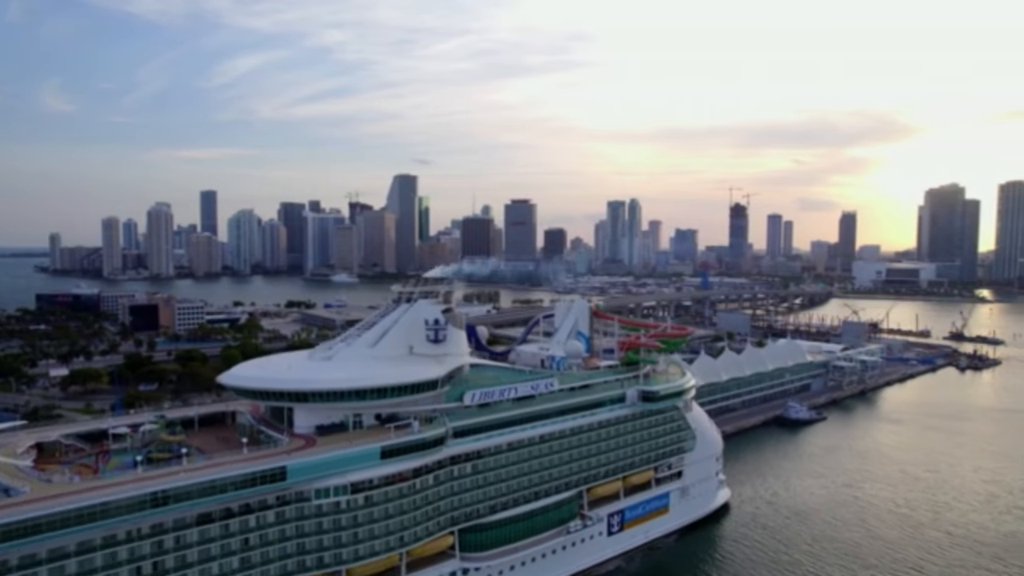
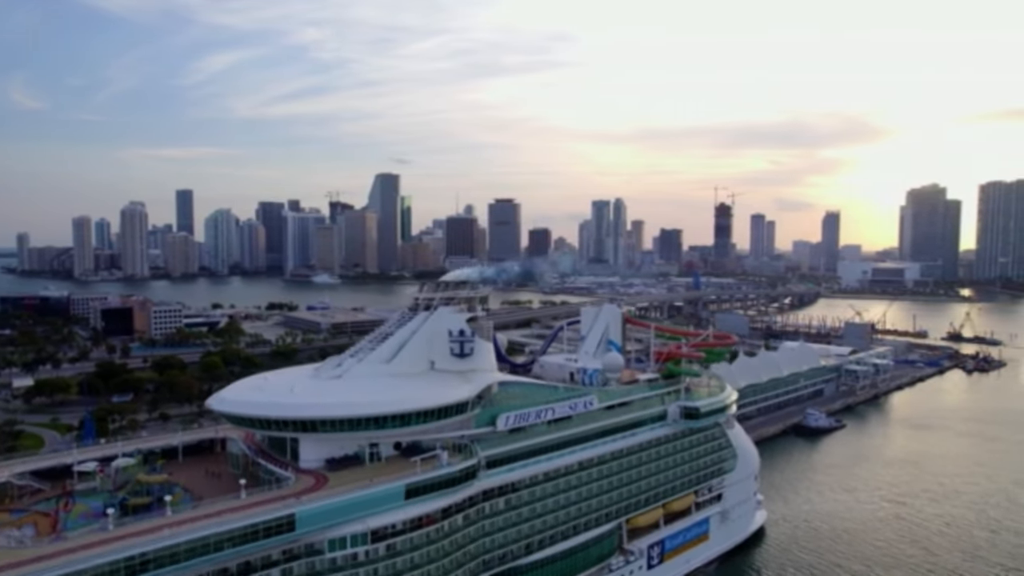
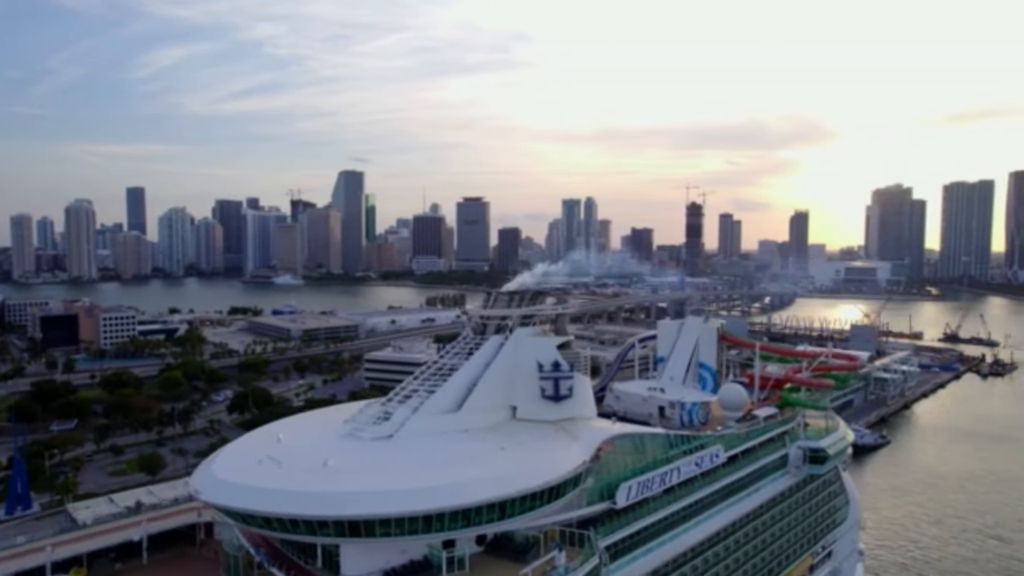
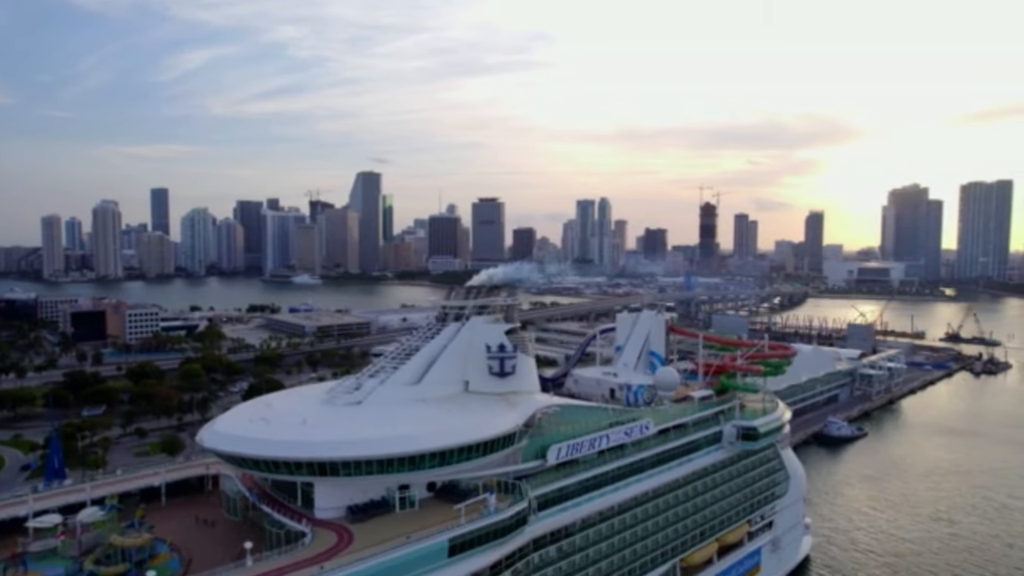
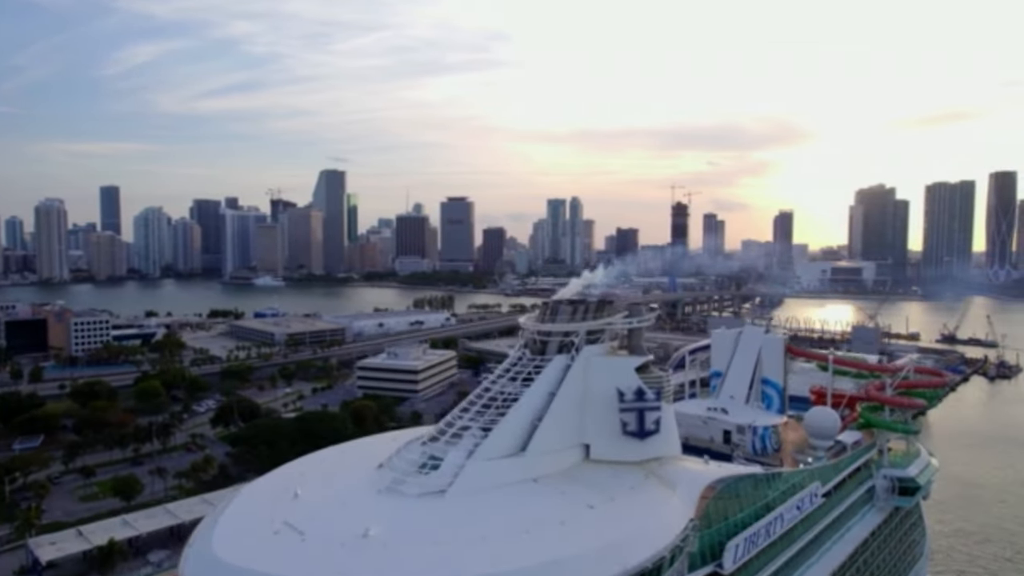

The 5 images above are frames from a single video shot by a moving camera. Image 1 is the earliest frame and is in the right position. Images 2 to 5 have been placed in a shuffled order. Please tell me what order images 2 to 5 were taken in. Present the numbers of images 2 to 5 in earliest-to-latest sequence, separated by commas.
2, 4, 3, 5
